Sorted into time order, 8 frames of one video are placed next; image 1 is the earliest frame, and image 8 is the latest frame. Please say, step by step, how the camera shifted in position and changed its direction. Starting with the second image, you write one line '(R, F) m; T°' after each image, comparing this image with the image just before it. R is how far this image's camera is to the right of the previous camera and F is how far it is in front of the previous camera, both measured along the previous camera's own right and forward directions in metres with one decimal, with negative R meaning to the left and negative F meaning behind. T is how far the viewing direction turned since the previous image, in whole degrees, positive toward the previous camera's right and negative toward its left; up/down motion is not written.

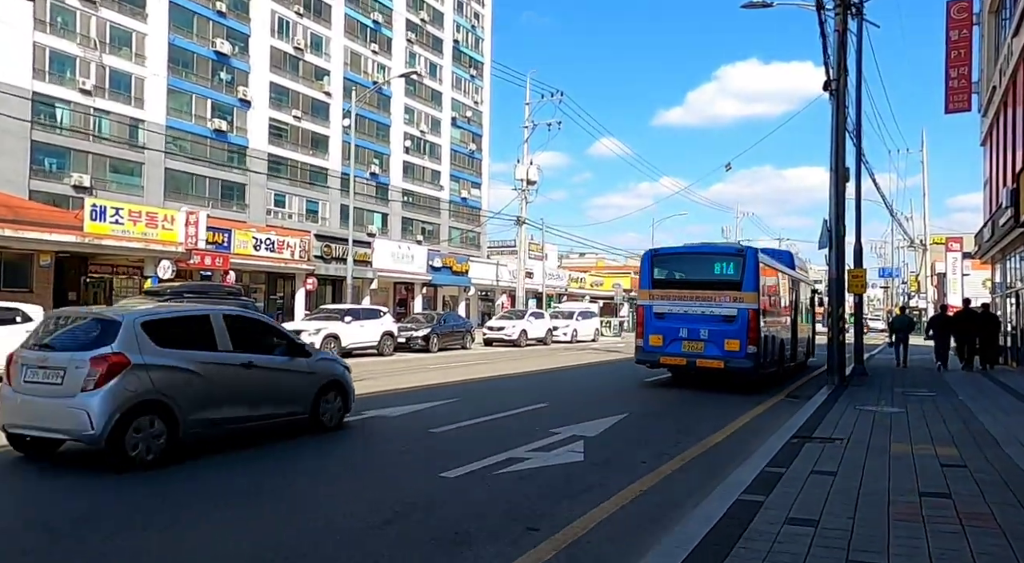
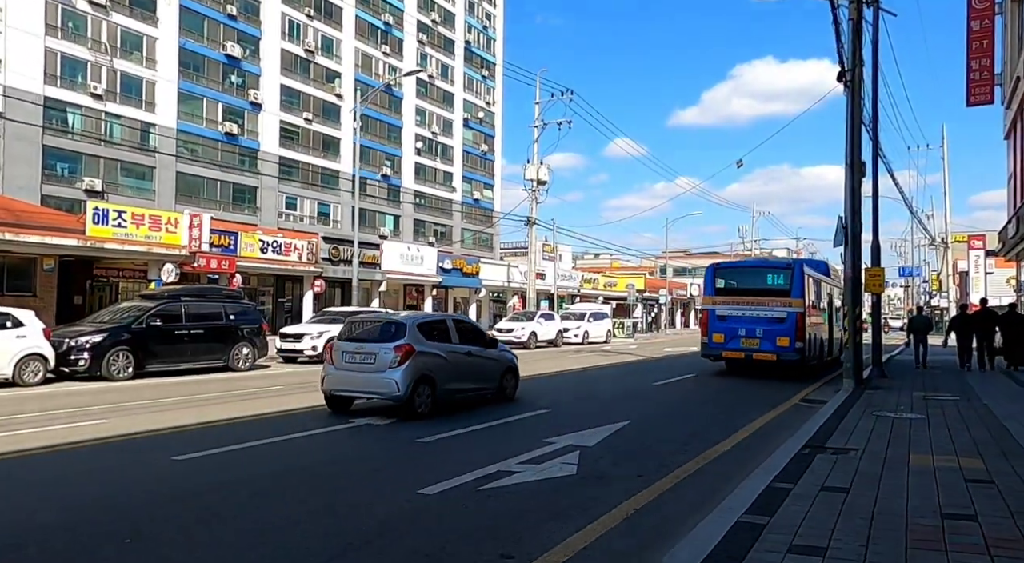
(+0.3, +0.5) m; -1°
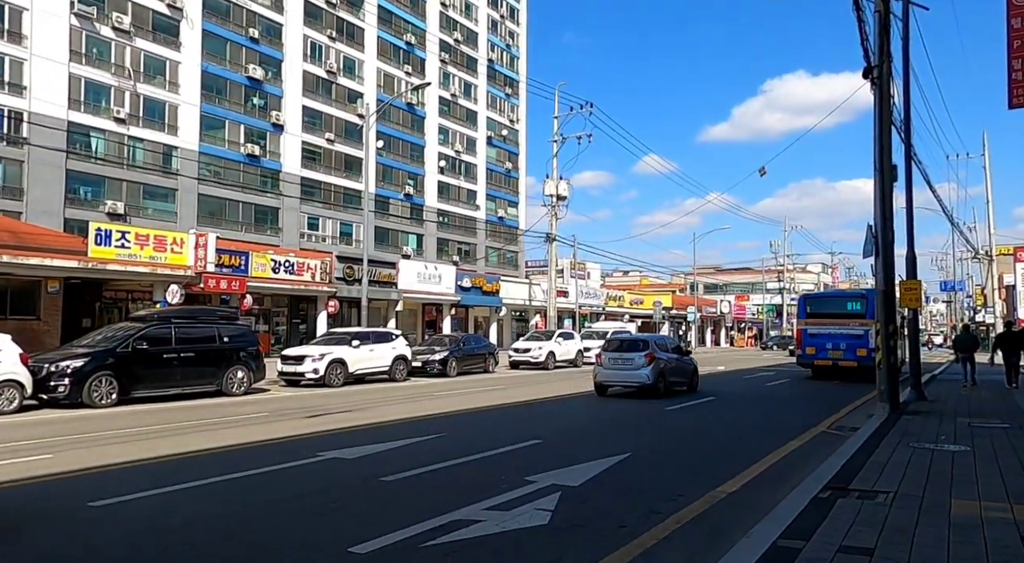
(+0.6, +0.9) m; -3°
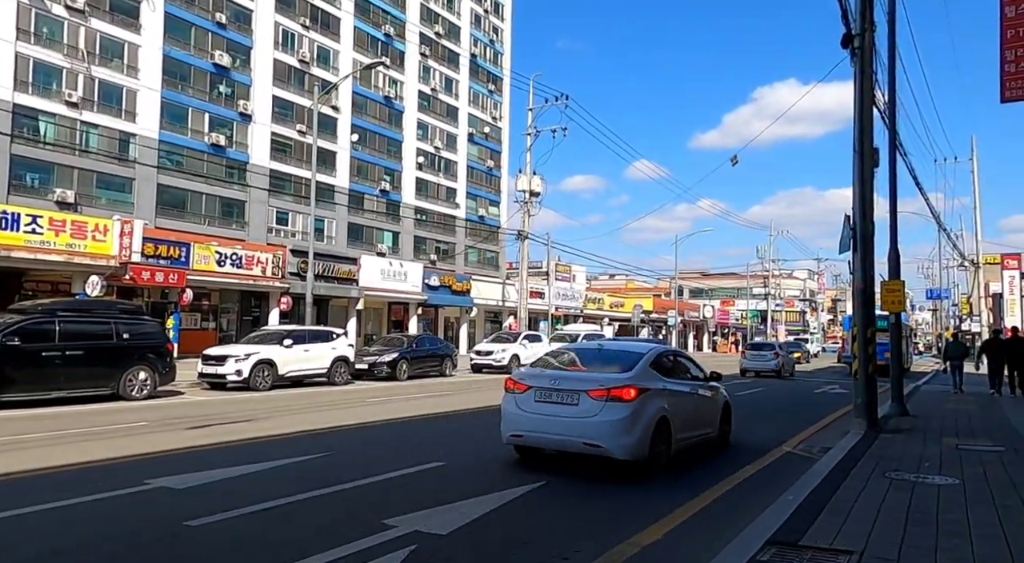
(+1.1, +1.7) m; +1°
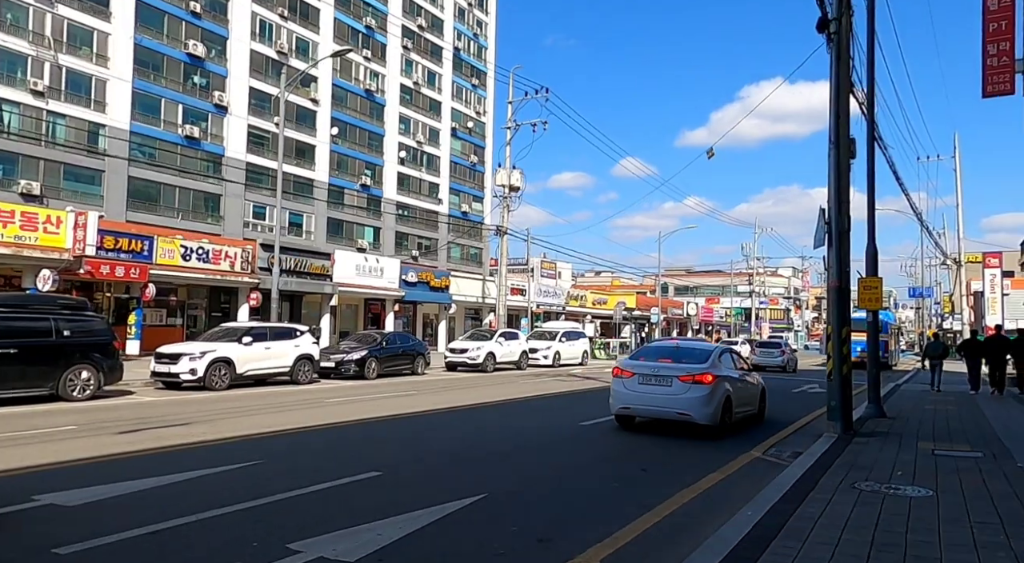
(+0.5, +0.6) m; +1°
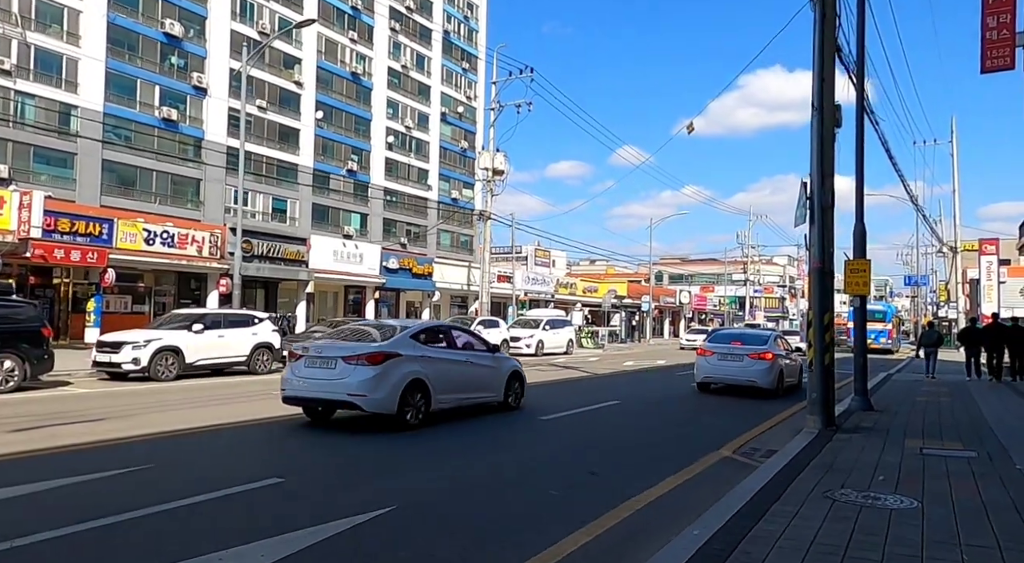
(+0.7, +1.0) m; 0°
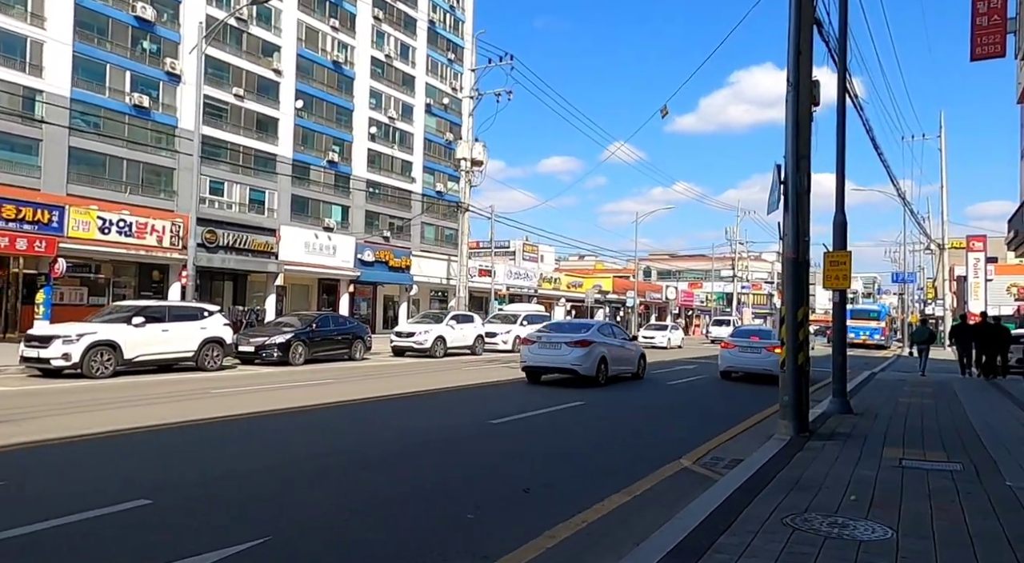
(+0.7, +0.9) m; +1°
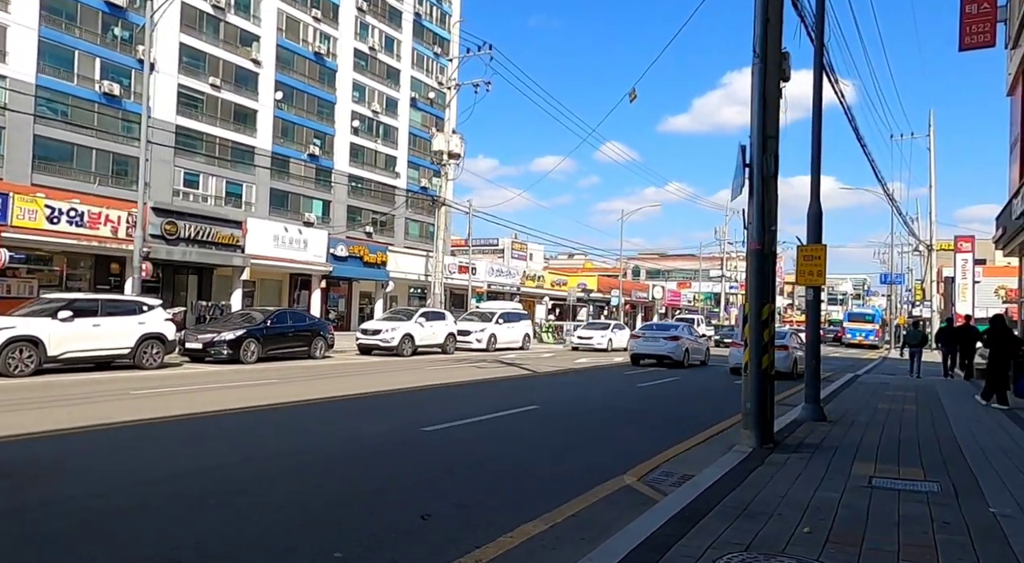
(+0.8, +1.0) m; +1°
